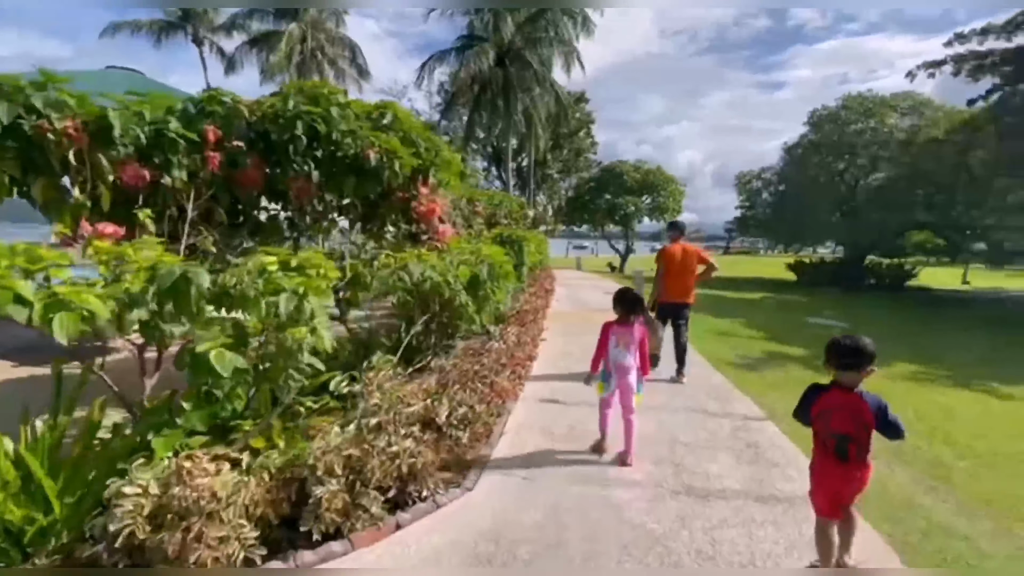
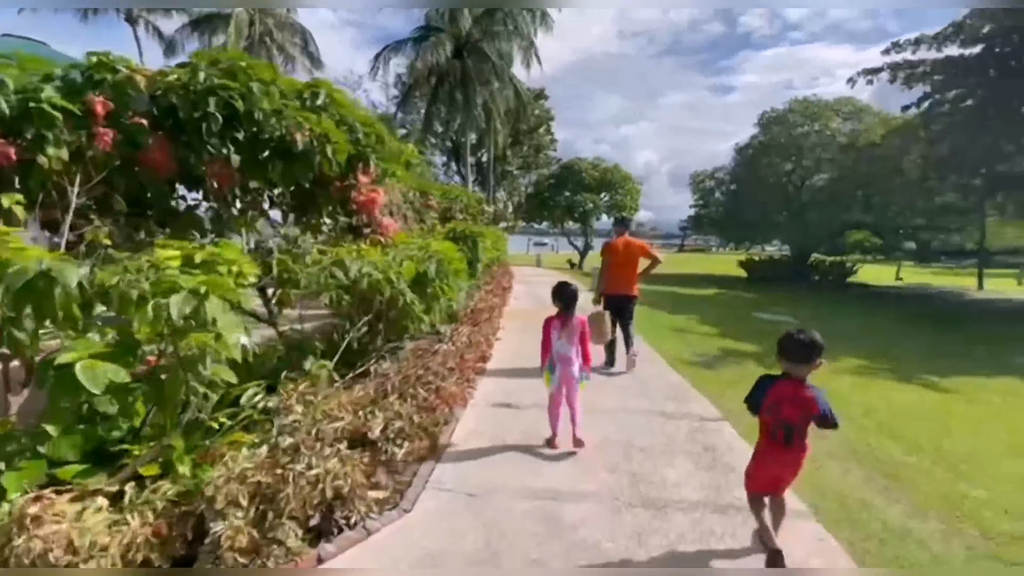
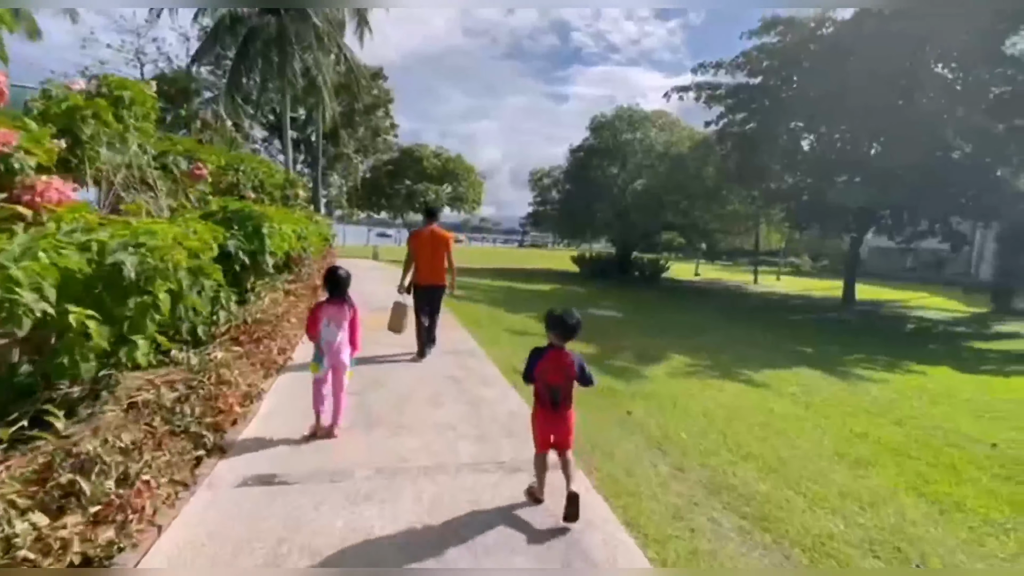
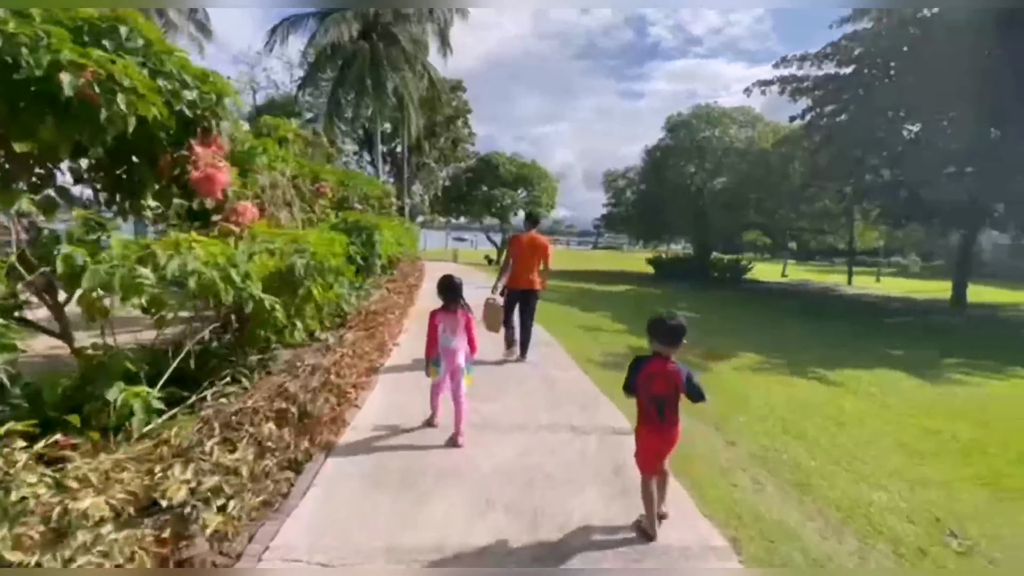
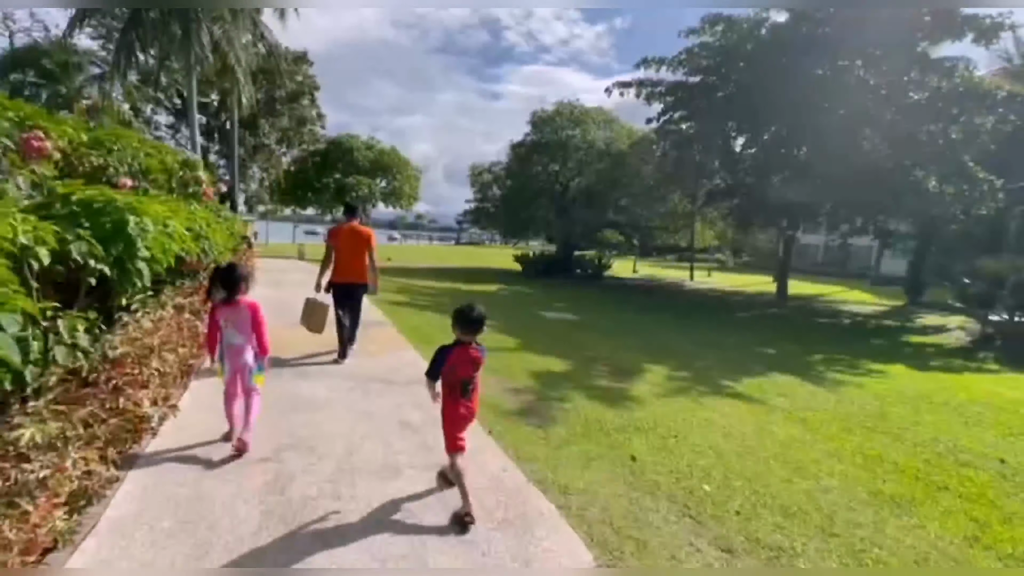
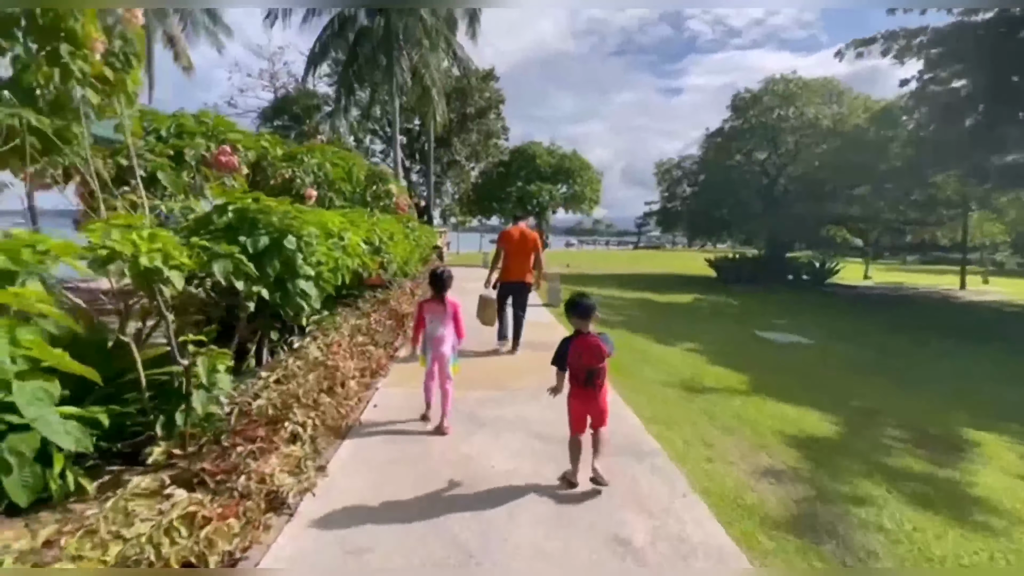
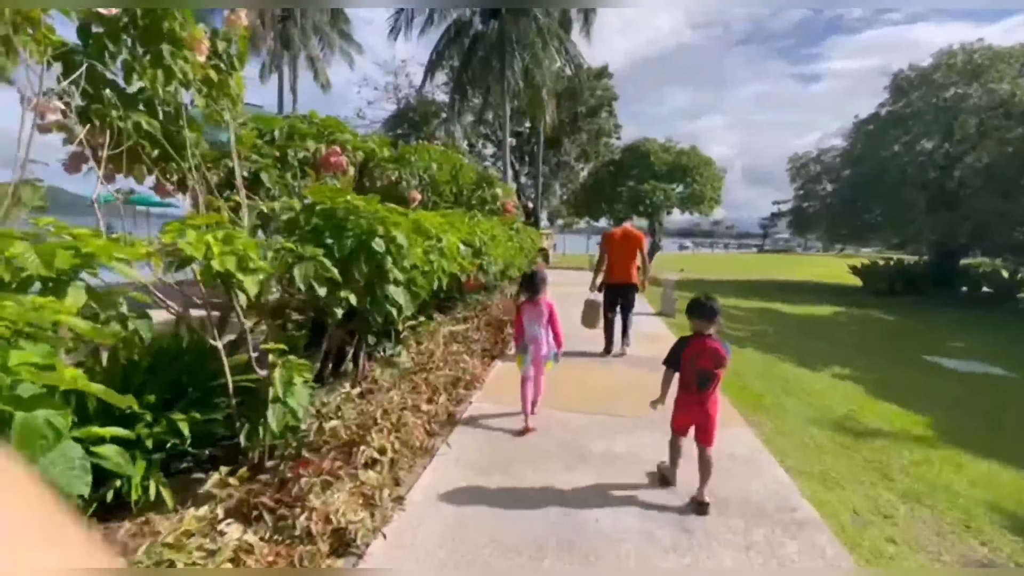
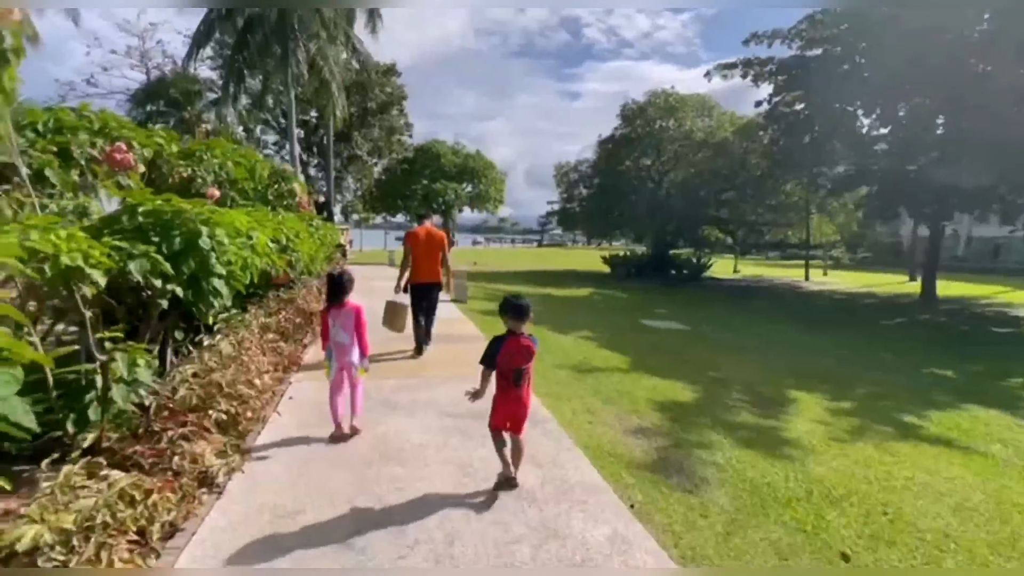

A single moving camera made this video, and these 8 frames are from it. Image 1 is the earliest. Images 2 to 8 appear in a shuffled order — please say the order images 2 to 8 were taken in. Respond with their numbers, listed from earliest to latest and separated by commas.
2, 4, 3, 5, 8, 6, 7
